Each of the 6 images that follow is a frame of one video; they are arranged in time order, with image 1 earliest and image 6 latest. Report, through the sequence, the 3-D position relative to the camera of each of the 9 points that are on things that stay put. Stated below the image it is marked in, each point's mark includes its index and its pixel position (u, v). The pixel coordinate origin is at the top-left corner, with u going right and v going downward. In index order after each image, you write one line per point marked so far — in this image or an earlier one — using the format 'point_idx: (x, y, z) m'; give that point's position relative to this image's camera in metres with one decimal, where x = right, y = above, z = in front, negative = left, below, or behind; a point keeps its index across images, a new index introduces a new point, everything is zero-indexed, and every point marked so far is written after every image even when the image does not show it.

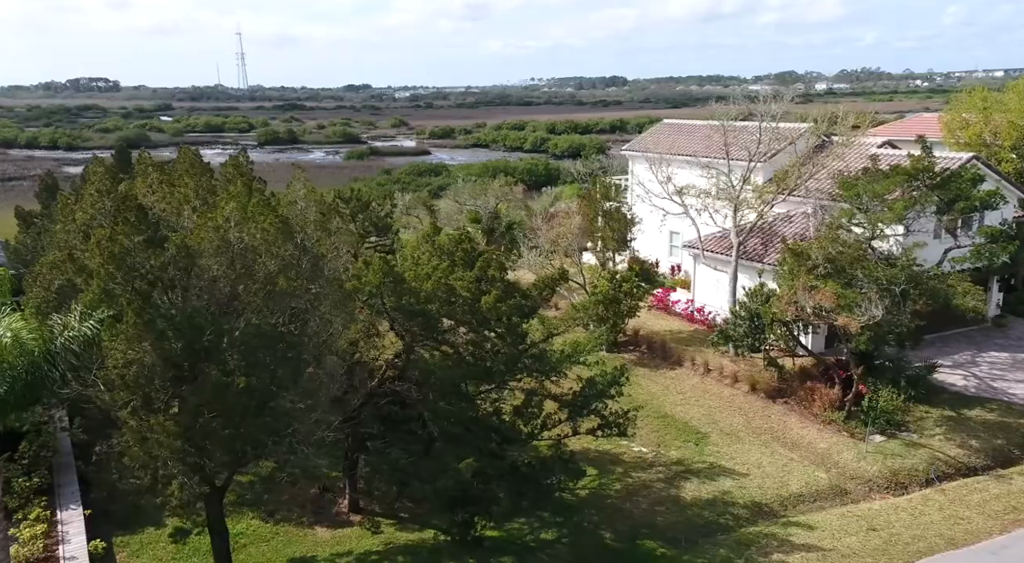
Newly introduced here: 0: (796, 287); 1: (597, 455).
0: (+6.3, -0.1, +17.4) m
1: (+1.7, -3.6, +16.2) m
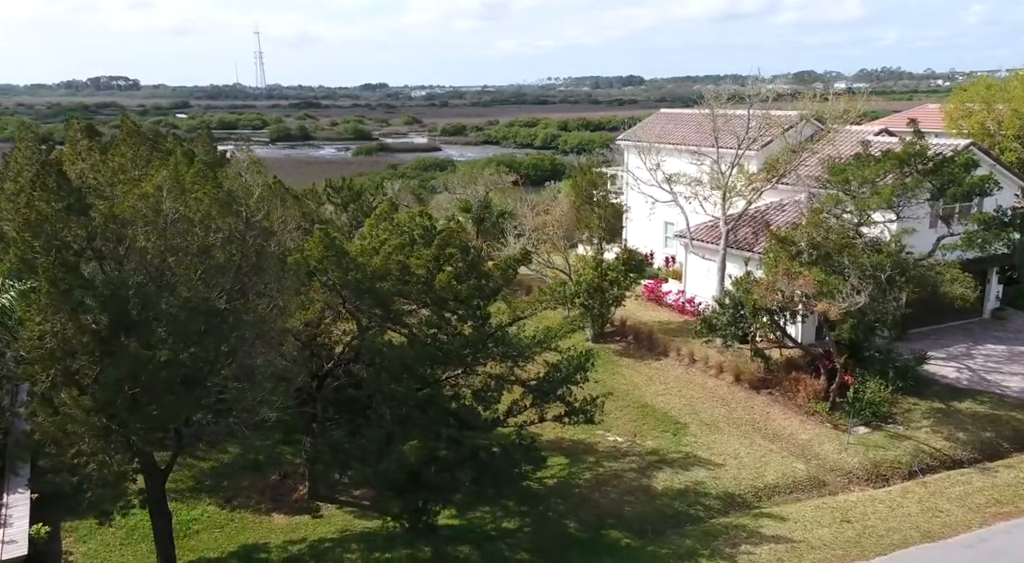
0: (+5.7, +0.2, +16.9) m
1: (+1.1, -3.3, +15.8) m
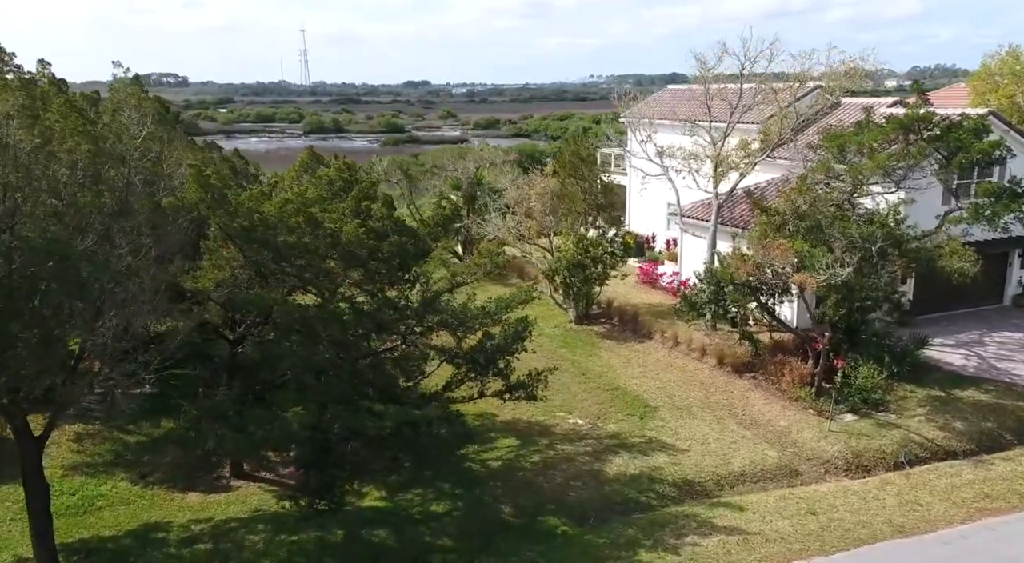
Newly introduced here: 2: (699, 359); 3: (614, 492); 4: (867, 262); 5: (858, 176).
0: (+4.9, +0.7, +15.6) m
1: (+0.2, -2.7, +14.6) m
2: (+4.3, -1.8, +18.1) m
3: (+1.6, -3.3, +12.2) m
4: (+6.7, +0.4, +14.9) m
5: (+7.0, +2.1, +15.9) m
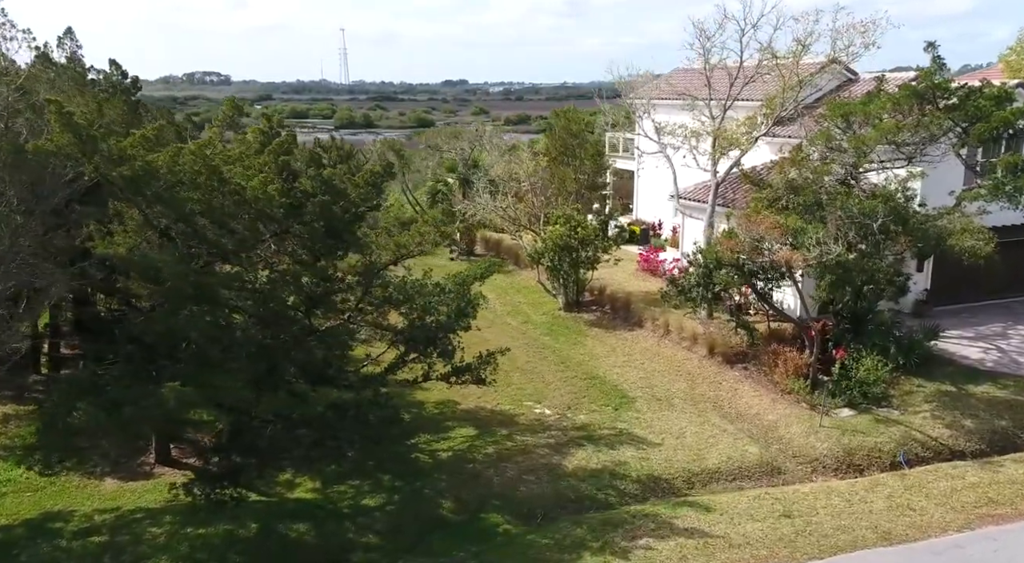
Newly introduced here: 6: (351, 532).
0: (+4.3, +1.1, +14.2) m
1: (-0.4, -2.3, +13.5) m
2: (+3.8, -1.4, +16.8) m
3: (+0.8, -2.9, +11.0) m
4: (+6.1, +0.7, +13.5) m
5: (+6.5, +2.5, +14.4) m
6: (-2.1, -3.2, +9.9) m
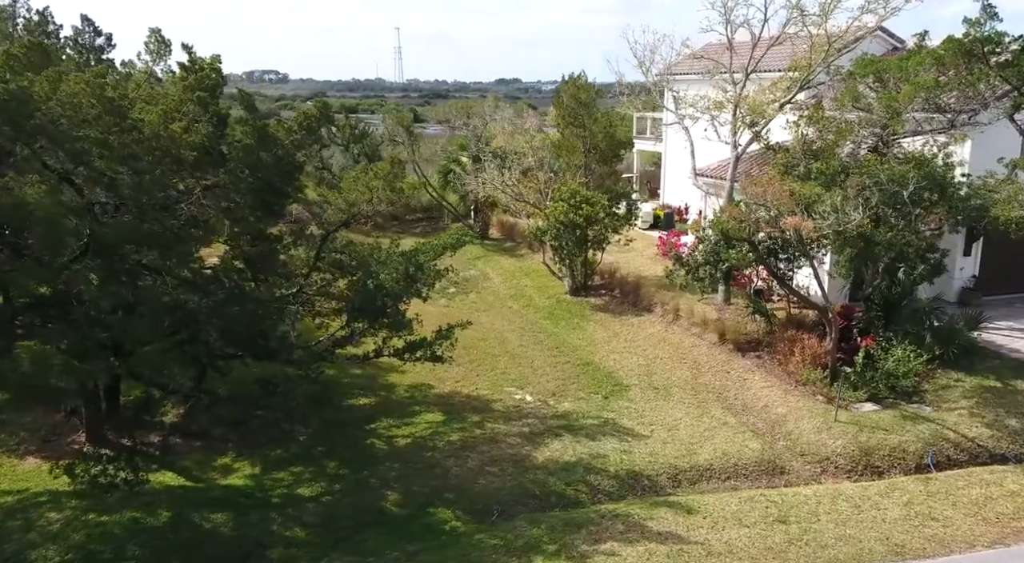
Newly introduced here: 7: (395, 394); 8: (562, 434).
0: (+4.0, +1.5, +12.6) m
1: (-0.8, -1.9, +12.2) m
2: (+3.6, -1.0, +15.2) m
3: (+0.3, -2.5, +9.7) m
4: (+5.8, +1.1, +11.8) m
5: (+6.2, +2.8, +12.7) m
6: (-2.6, -2.7, +8.7) m
7: (-1.9, -1.8, +12.5) m
8: (+0.7, -2.1, +11.0) m
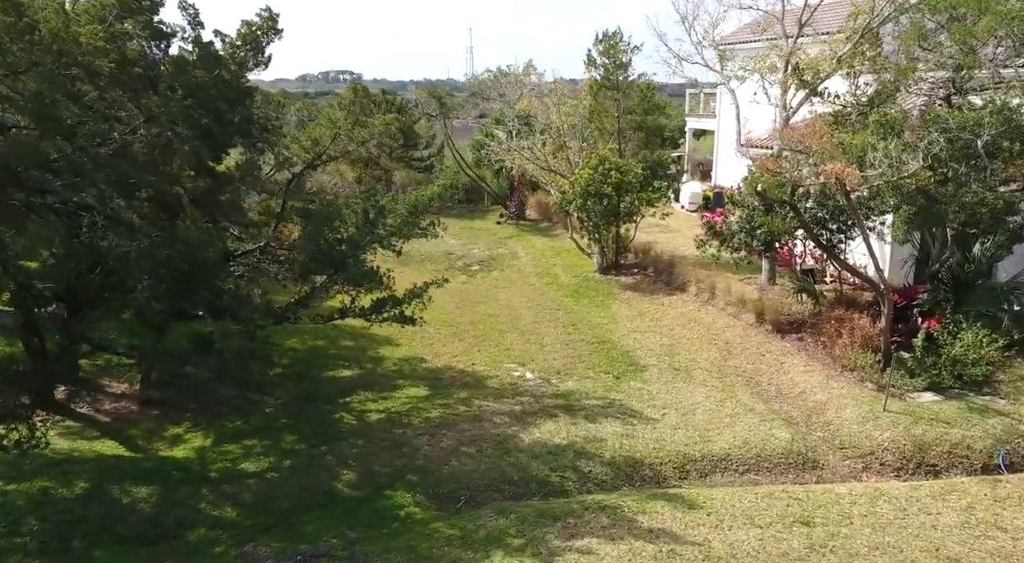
0: (+4.1, +1.9, +10.9) m
1: (-0.8, -1.3, +10.9) m
2: (+3.9, -0.6, +13.5) m
3: (0.0, -2.0, +8.2) m
4: (+5.8, +1.5, +9.9) m
5: (+6.3, +3.2, +10.8) m
6: (-3.0, -2.1, +7.6) m
7: (-1.9, -1.2, +11.2) m
8: (+0.6, -1.6, +9.5) m
